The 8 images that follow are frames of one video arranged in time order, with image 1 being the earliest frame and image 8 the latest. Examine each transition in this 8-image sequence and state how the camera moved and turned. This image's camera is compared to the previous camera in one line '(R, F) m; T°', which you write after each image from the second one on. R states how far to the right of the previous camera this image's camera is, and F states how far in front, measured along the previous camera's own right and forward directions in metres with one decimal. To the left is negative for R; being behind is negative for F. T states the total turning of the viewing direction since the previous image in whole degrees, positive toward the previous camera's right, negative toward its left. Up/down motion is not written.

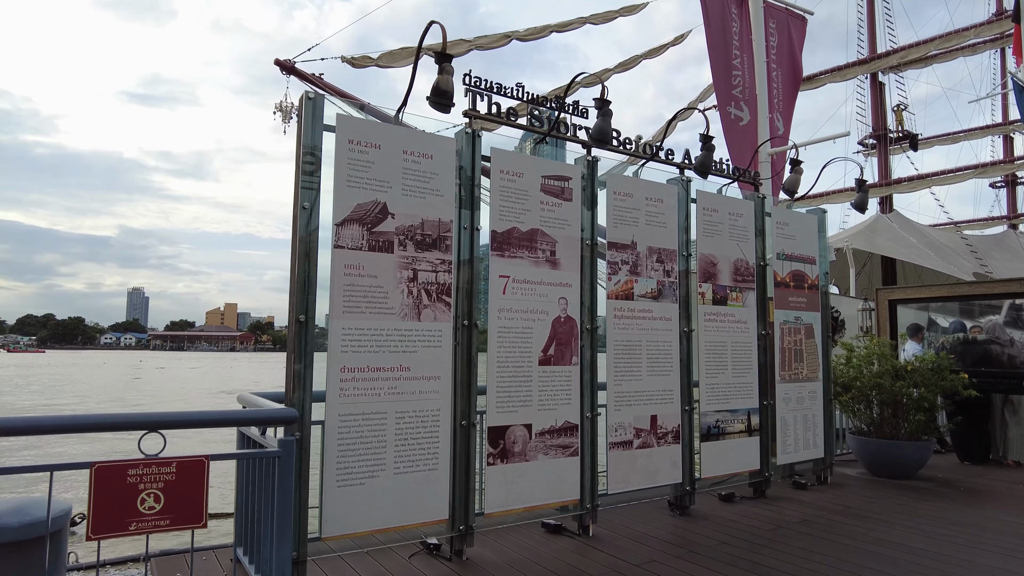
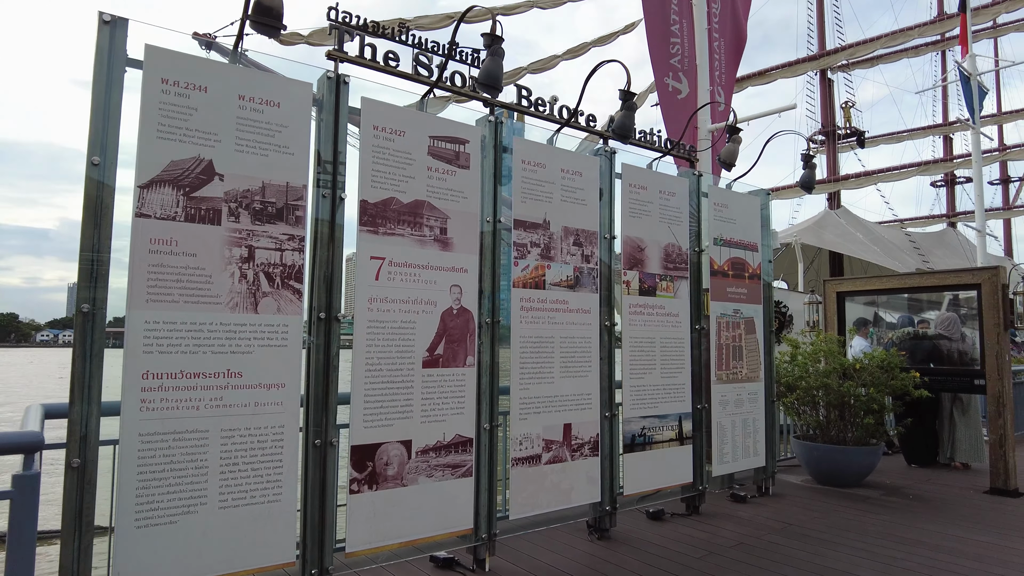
(+0.5, +0.9) m; +4°
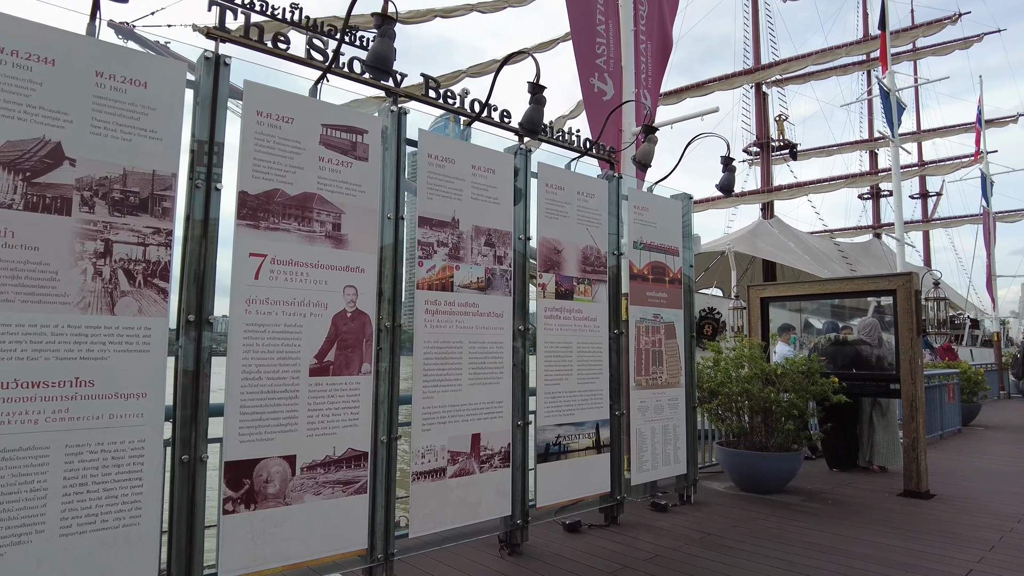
(+0.3, +0.2) m; +5°
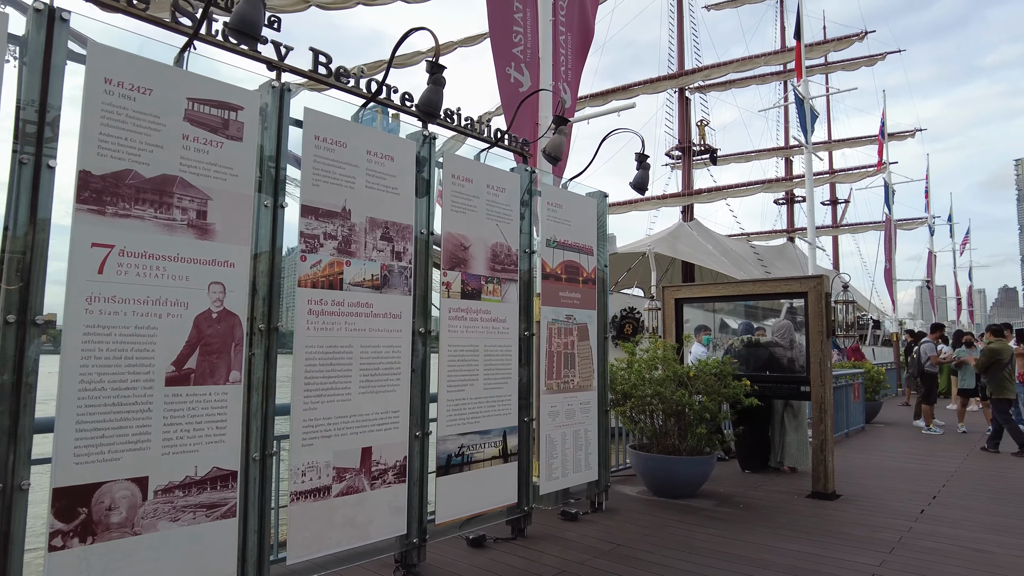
(+0.2, +0.3) m; +6°
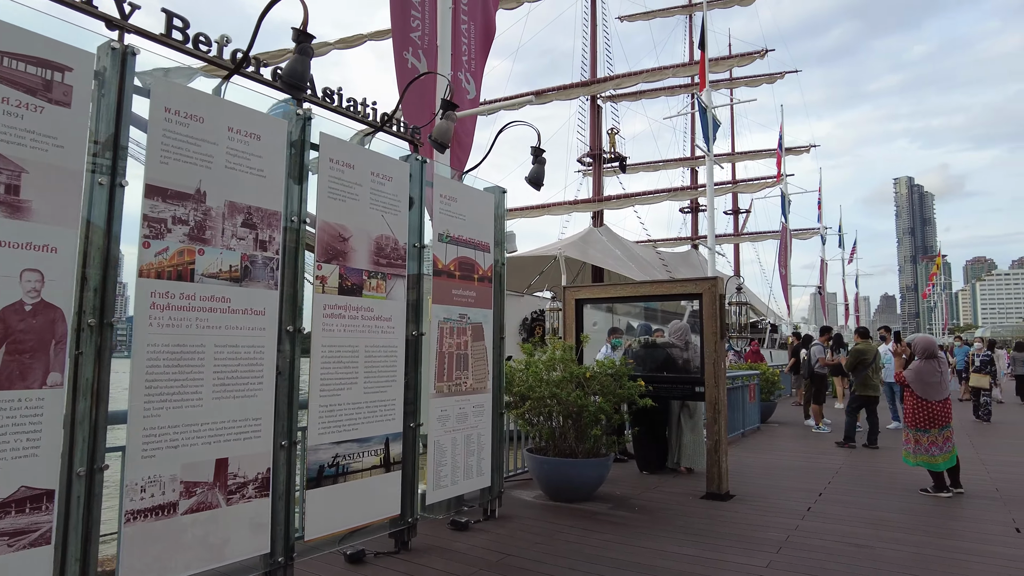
(+0.2, +0.3) m; +7°
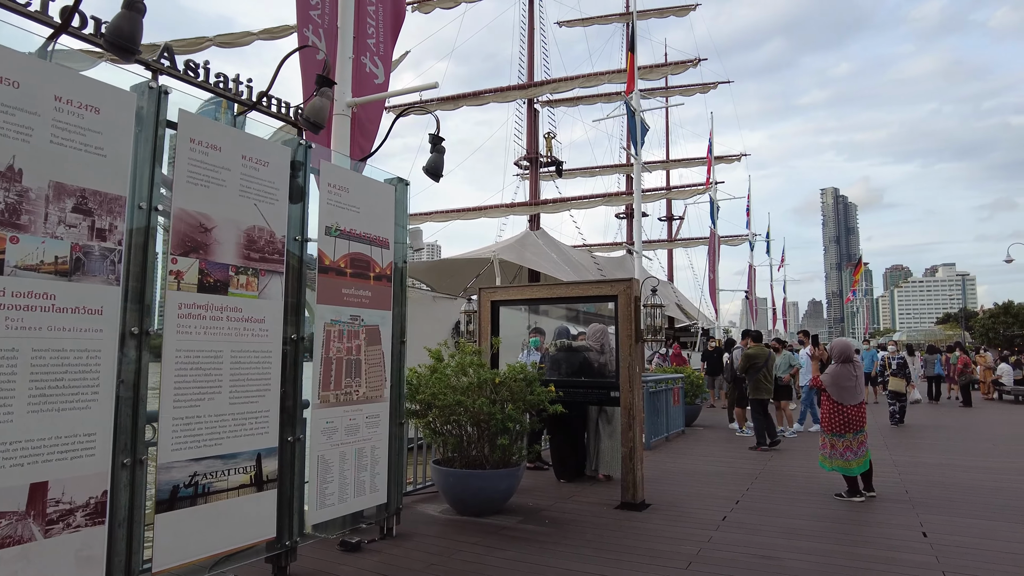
(+0.3, +0.4) m; +5°
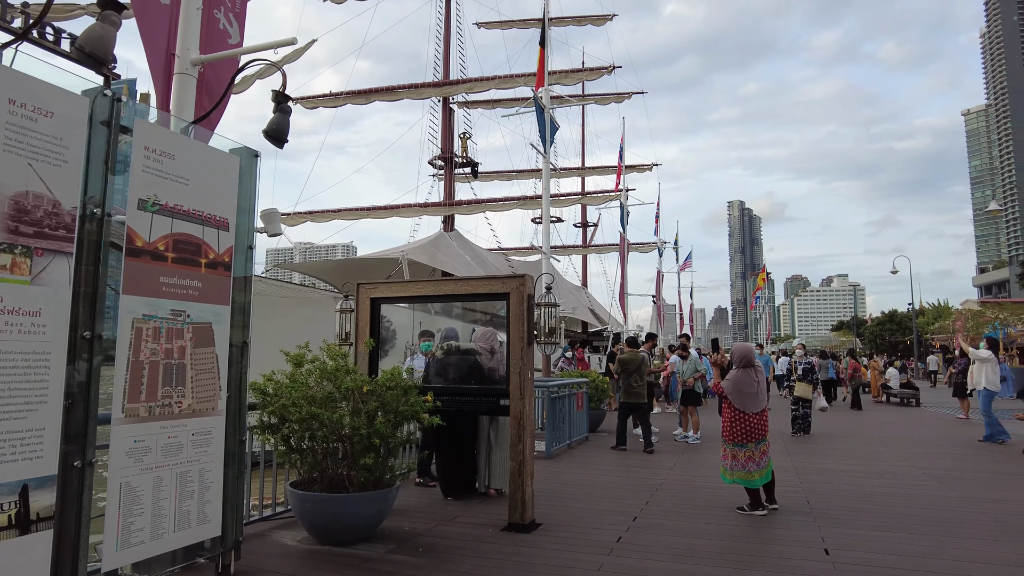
(+0.3, +0.7) m; +7°
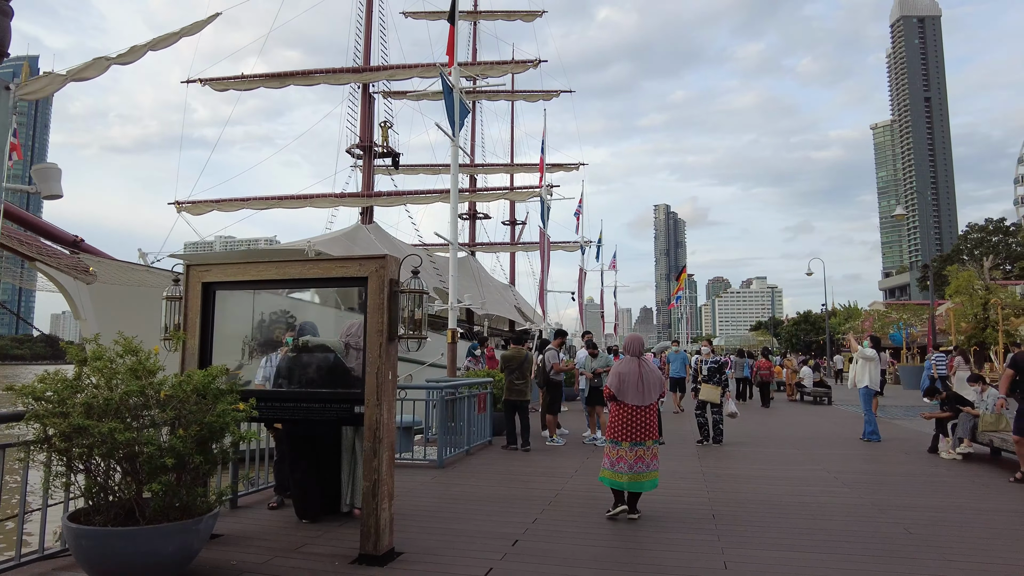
(+0.5, +0.9) m; +6°
